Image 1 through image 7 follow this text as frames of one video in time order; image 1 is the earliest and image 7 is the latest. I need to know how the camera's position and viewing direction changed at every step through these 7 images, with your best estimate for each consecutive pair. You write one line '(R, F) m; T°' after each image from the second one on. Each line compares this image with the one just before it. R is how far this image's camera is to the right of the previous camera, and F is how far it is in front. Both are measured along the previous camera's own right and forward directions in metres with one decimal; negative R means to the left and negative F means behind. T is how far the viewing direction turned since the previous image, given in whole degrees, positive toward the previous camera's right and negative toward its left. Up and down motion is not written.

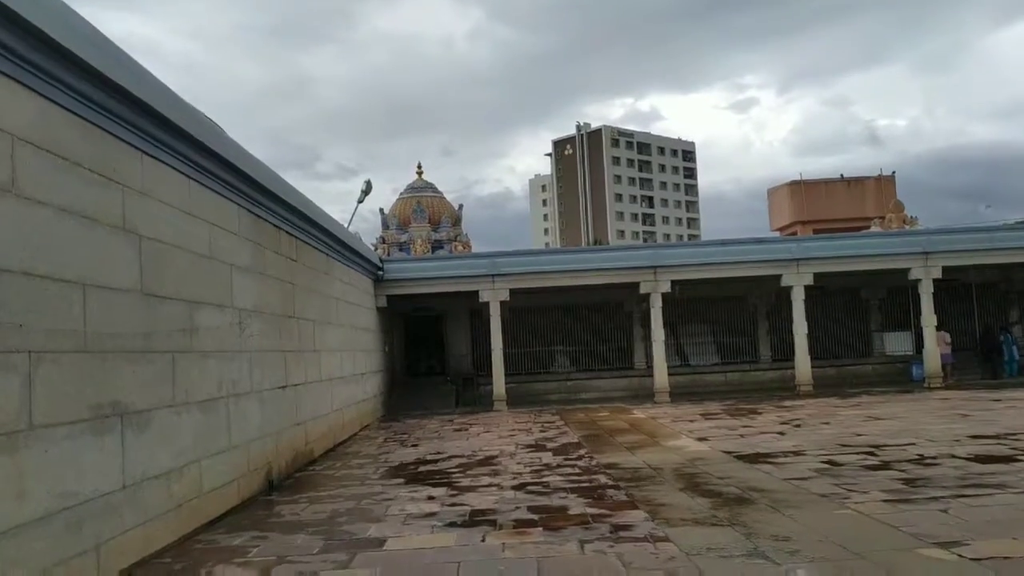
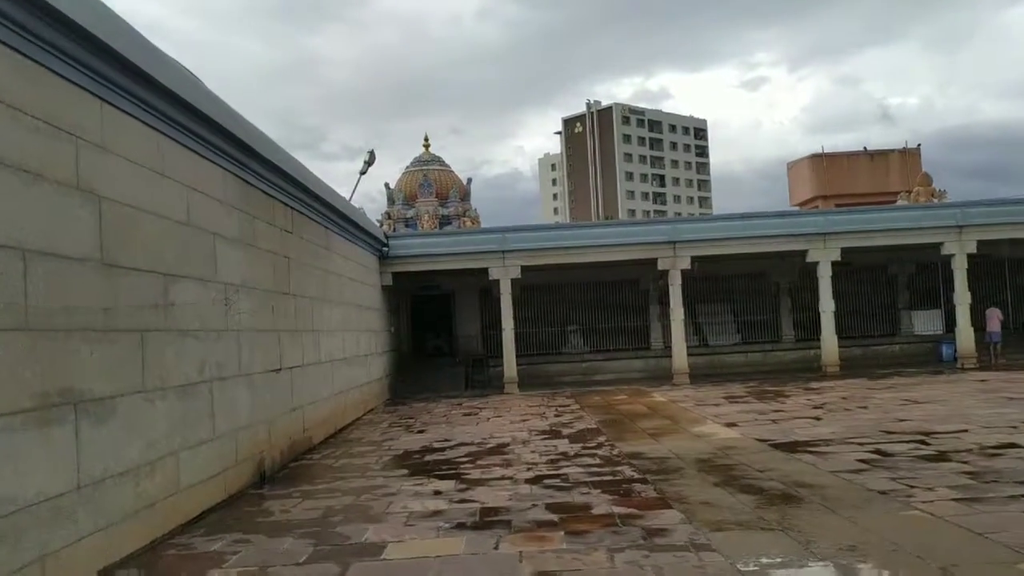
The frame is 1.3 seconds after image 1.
(0.0, +0.8) m; -1°
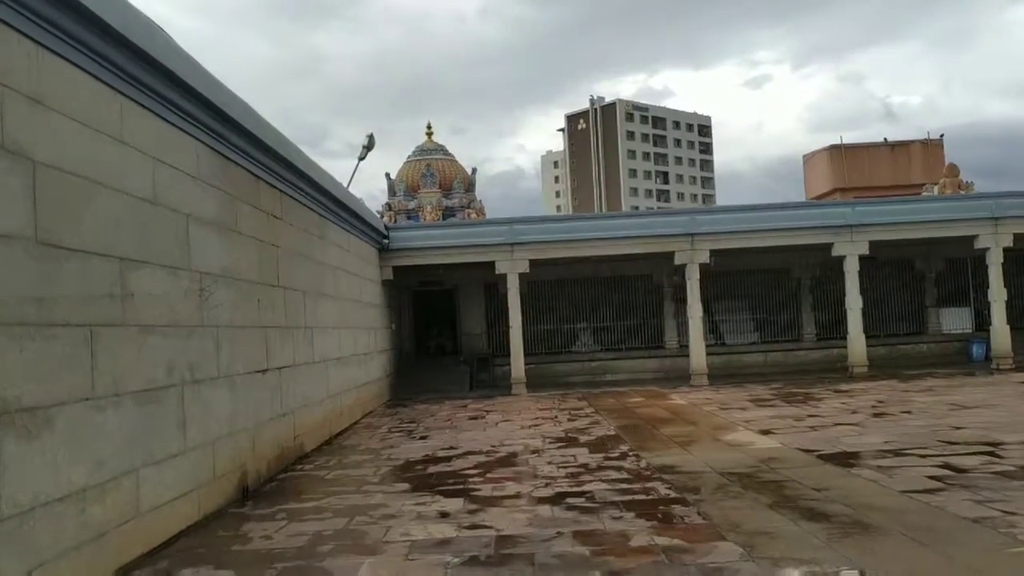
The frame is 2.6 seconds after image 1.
(-0.1, +0.9) m; 0°
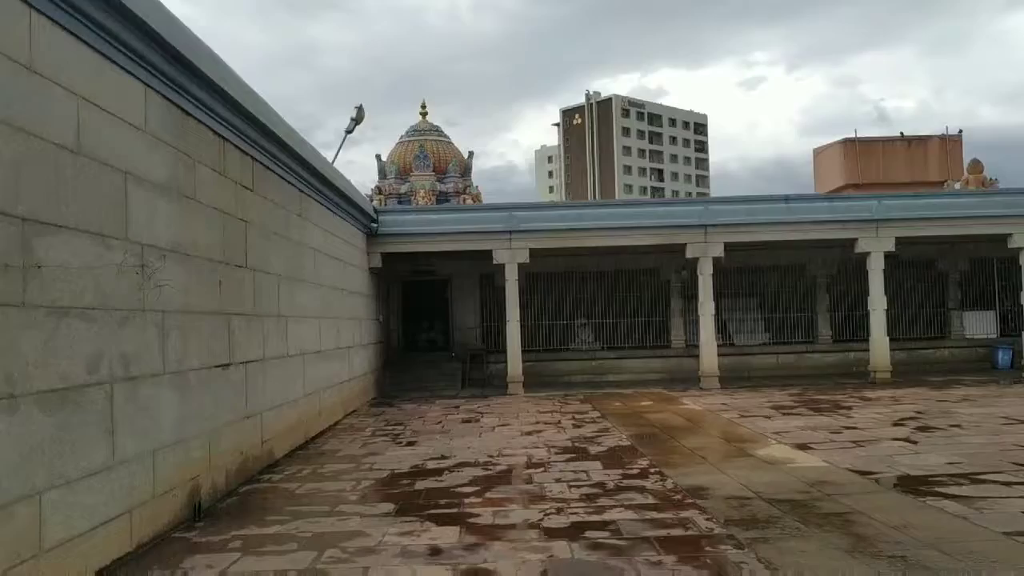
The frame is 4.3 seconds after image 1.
(-0.1, +1.1) m; +1°
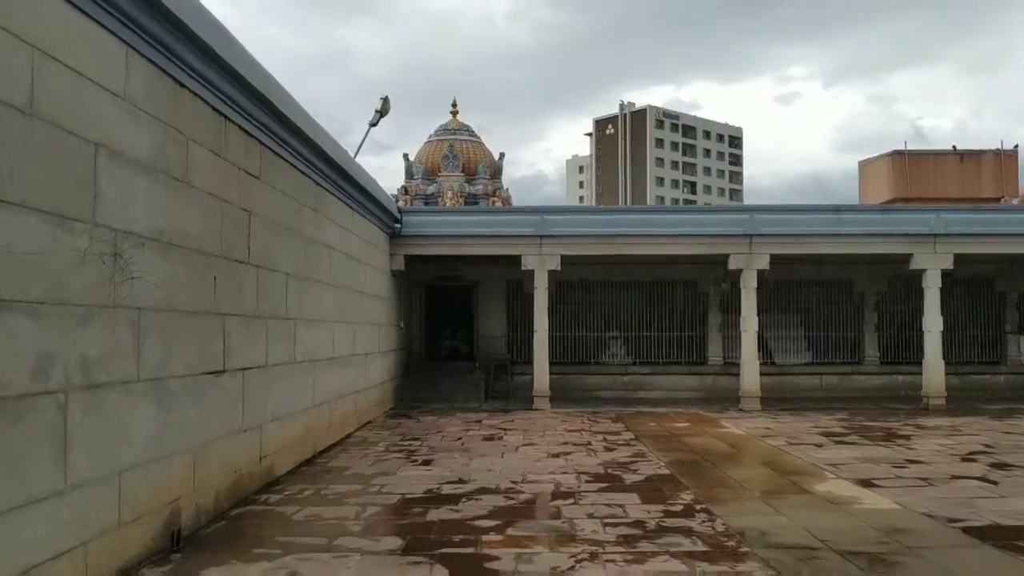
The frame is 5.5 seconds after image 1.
(0.0, +0.8) m; -2°
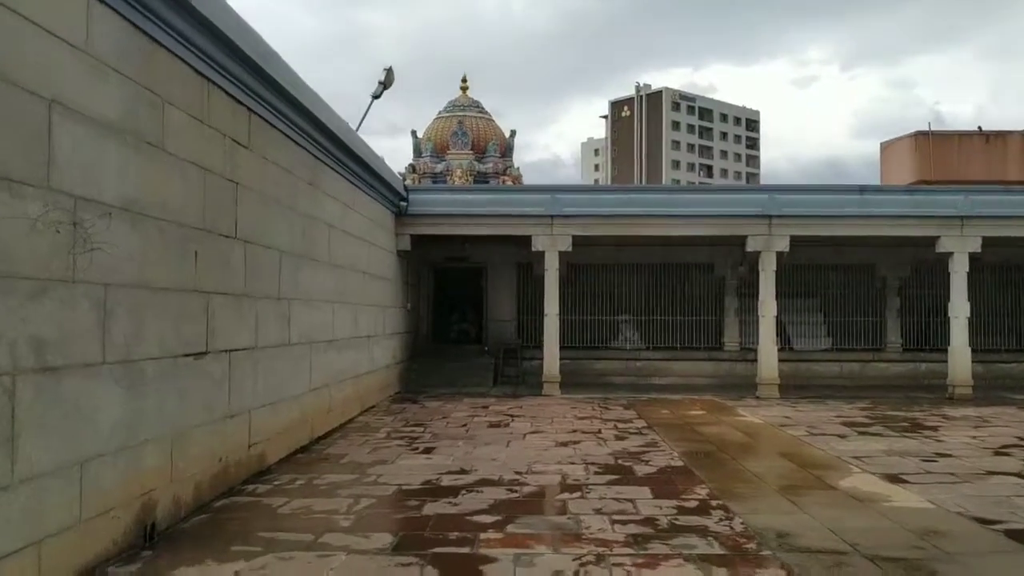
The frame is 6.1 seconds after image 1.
(+0.1, +0.4) m; -1°
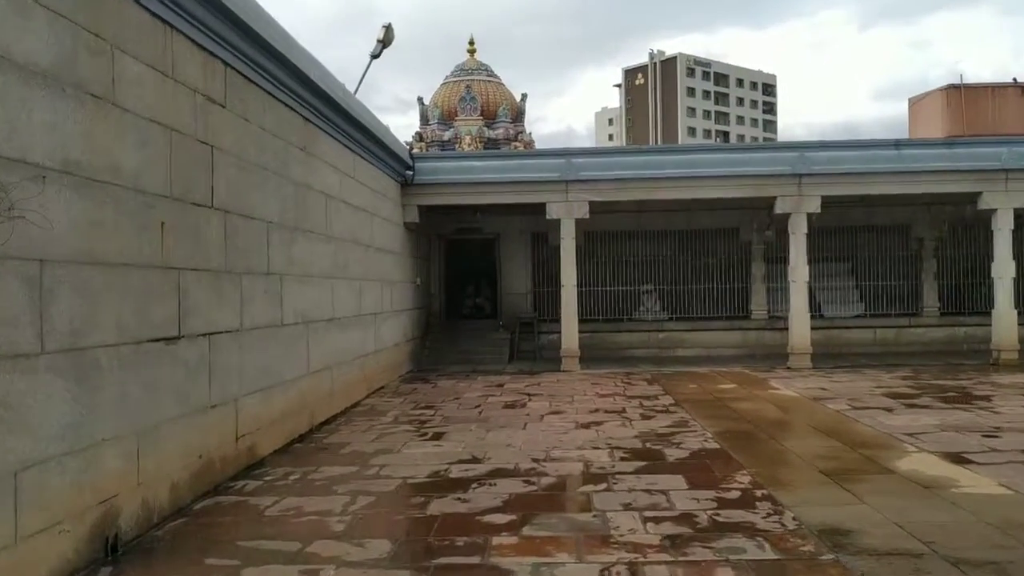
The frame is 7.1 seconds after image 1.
(0.0, +0.7) m; -1°
